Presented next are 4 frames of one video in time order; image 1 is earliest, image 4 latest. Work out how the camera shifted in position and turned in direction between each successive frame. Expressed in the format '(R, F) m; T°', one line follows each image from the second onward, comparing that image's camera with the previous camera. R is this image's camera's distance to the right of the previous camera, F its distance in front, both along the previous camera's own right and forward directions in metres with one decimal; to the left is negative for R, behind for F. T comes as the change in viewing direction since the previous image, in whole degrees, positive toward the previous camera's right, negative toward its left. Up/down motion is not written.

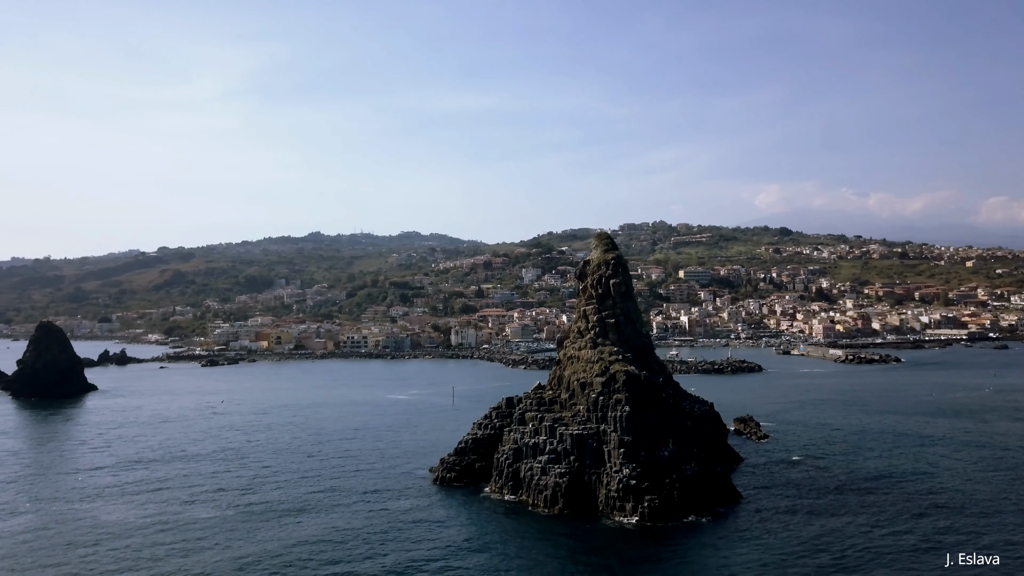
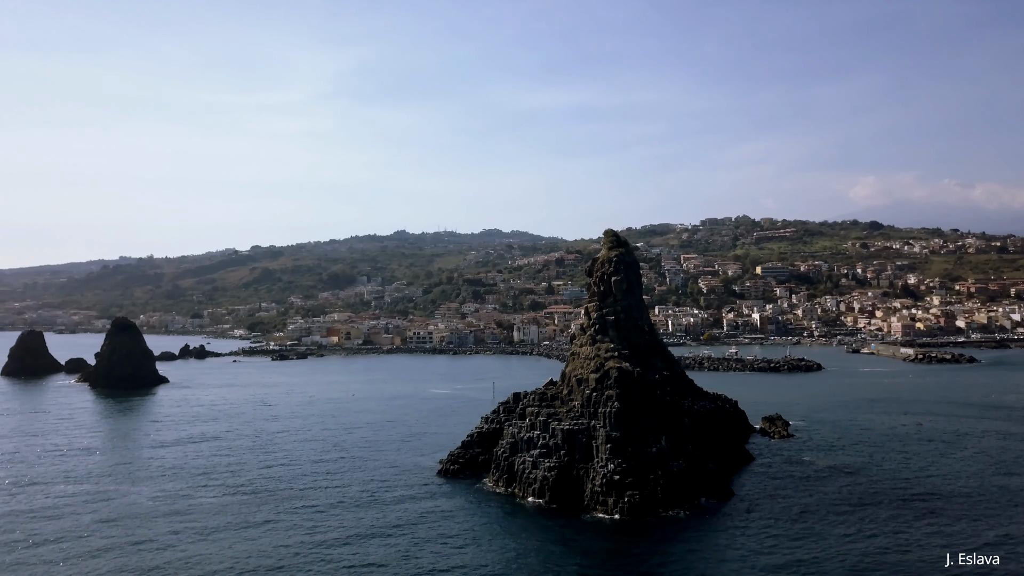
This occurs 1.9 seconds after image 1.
(+3.7, -0.5) m; -6°
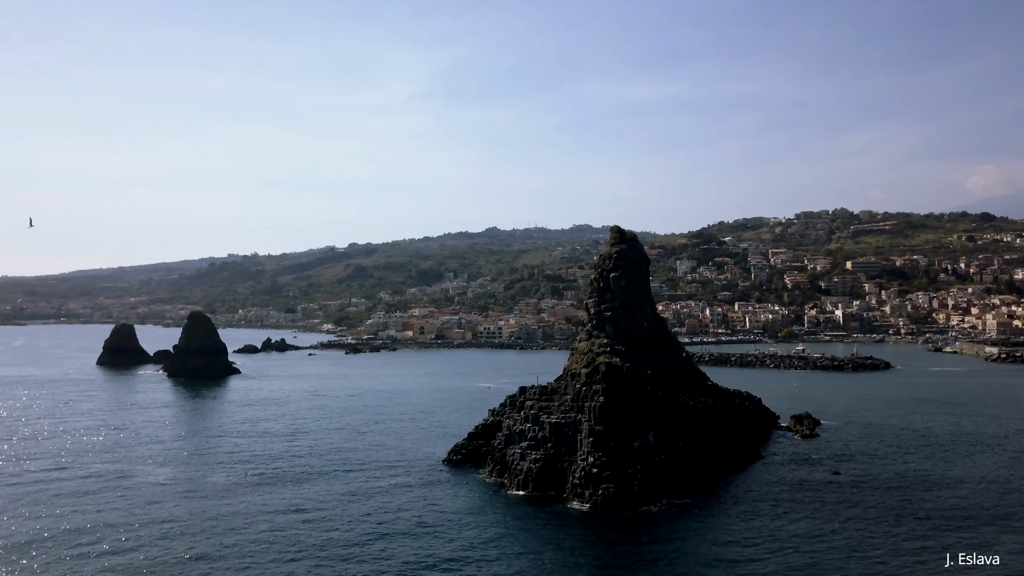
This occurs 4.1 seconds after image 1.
(+4.4, -0.6) m; -7°
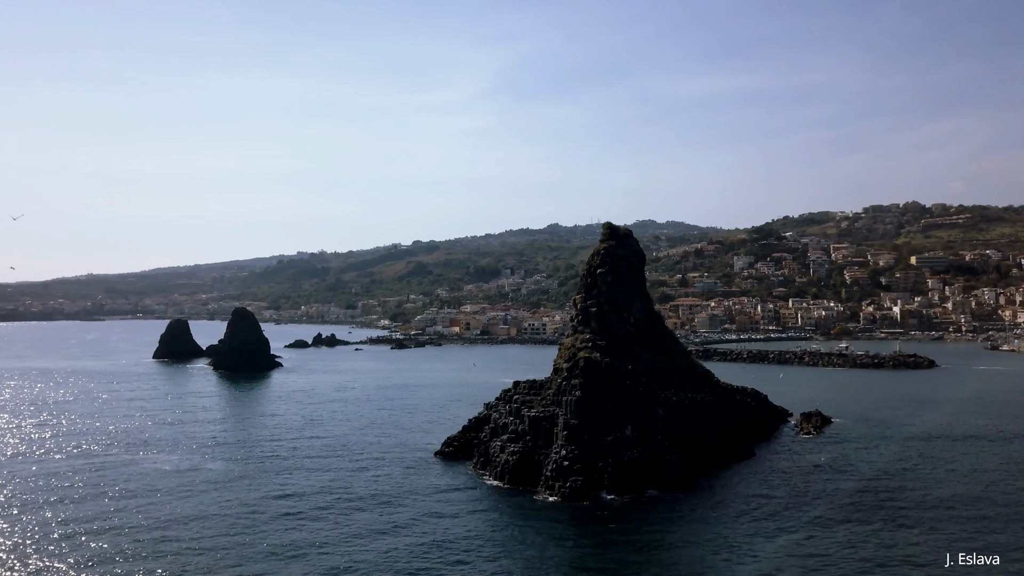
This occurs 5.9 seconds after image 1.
(+3.6, -0.5) m; -5°
